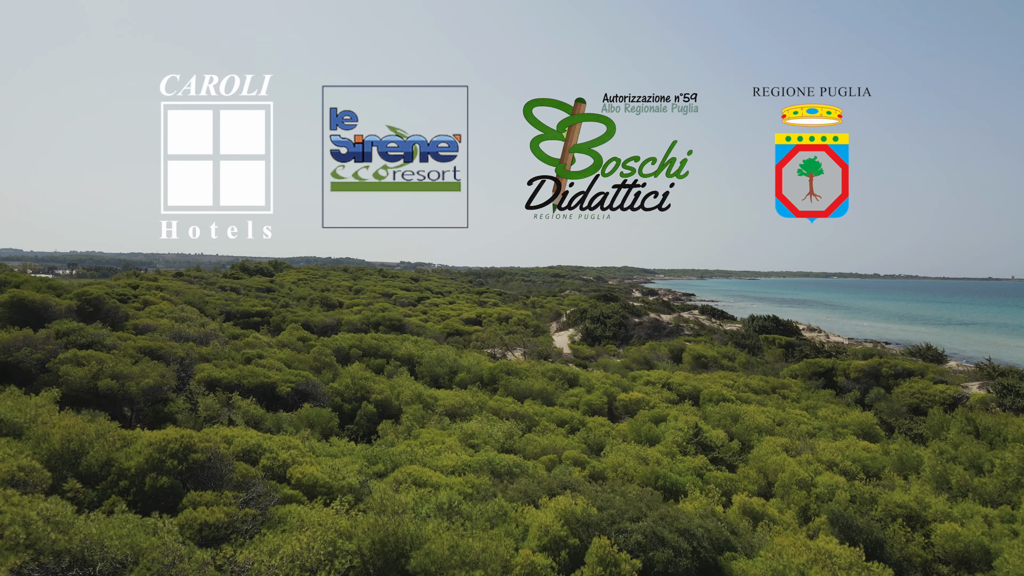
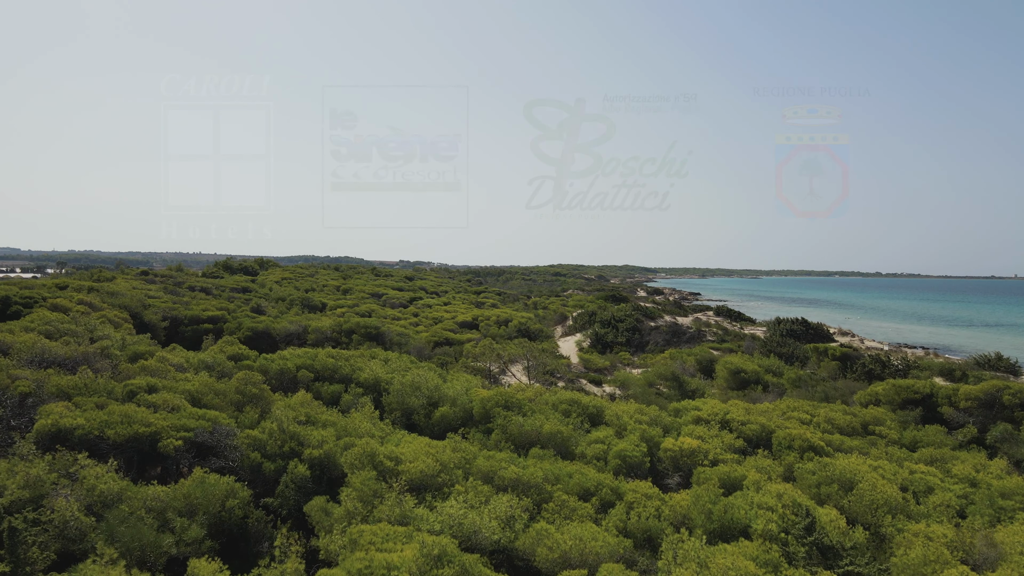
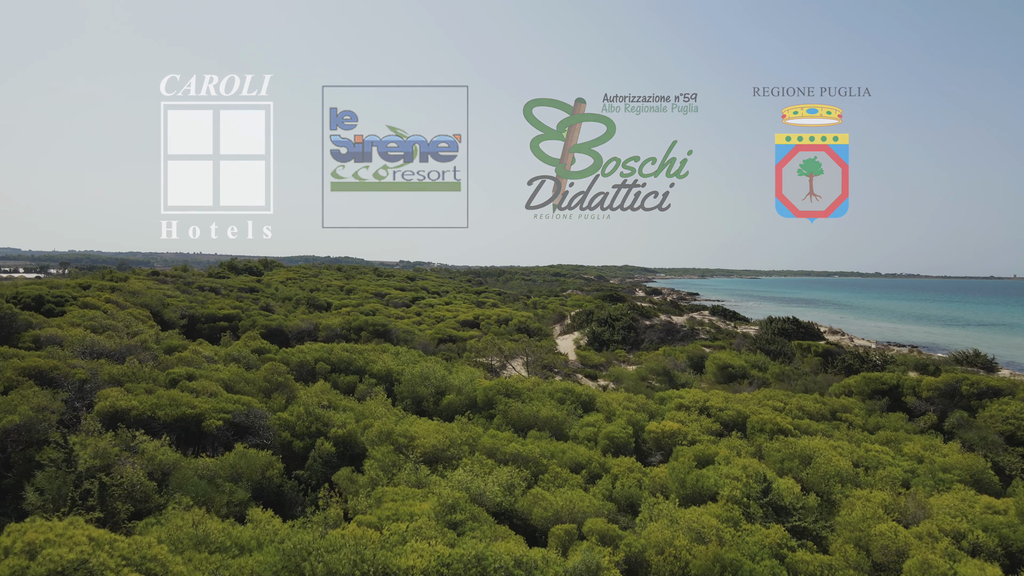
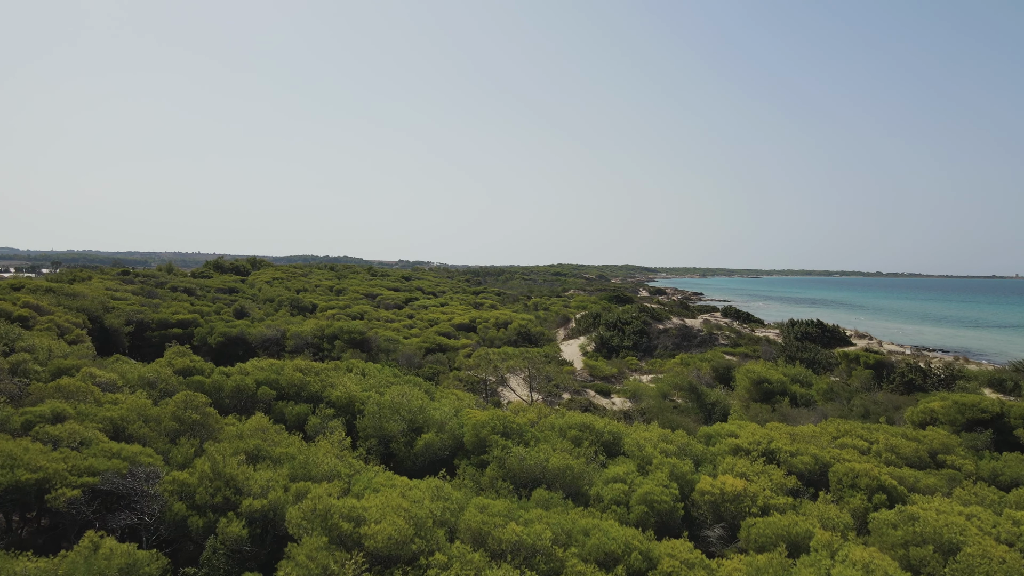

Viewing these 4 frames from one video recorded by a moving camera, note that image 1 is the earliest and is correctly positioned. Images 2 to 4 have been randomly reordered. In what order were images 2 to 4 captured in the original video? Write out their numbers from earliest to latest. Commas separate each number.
3, 2, 4
